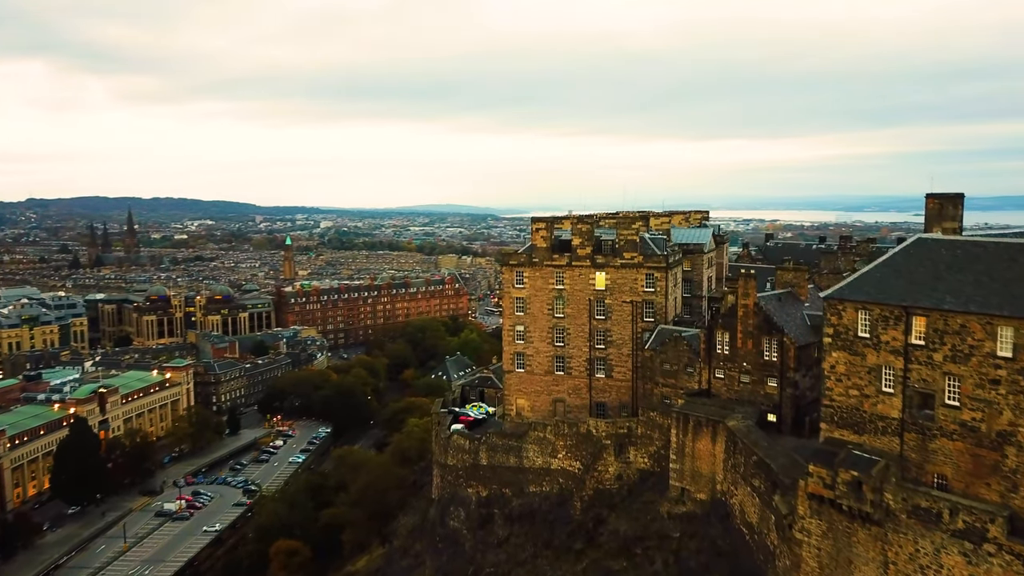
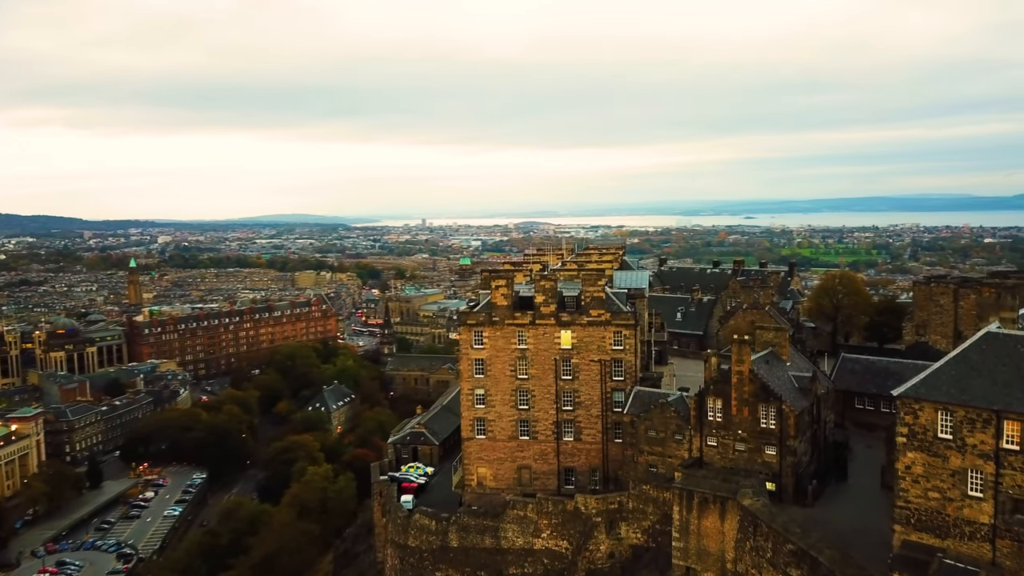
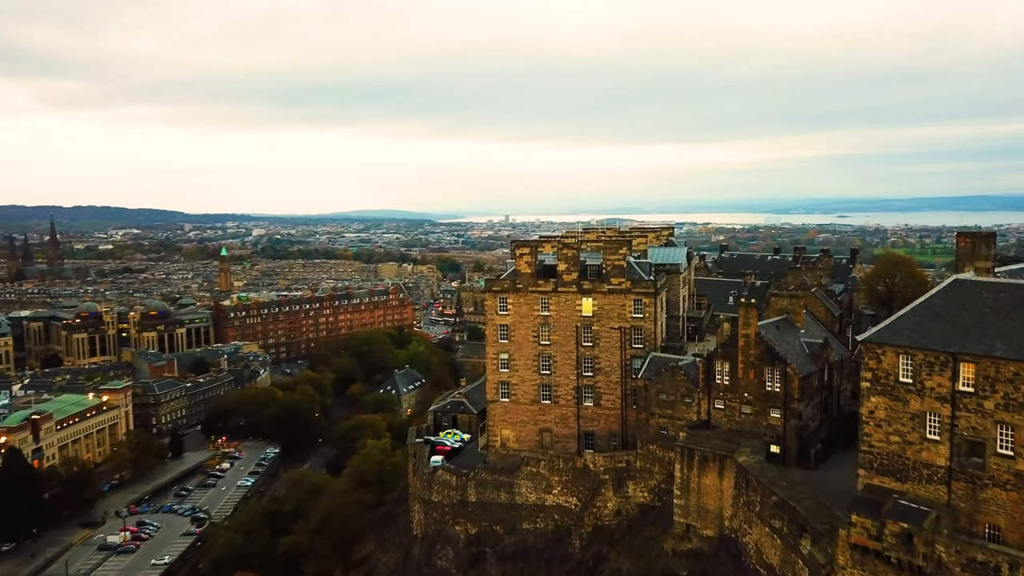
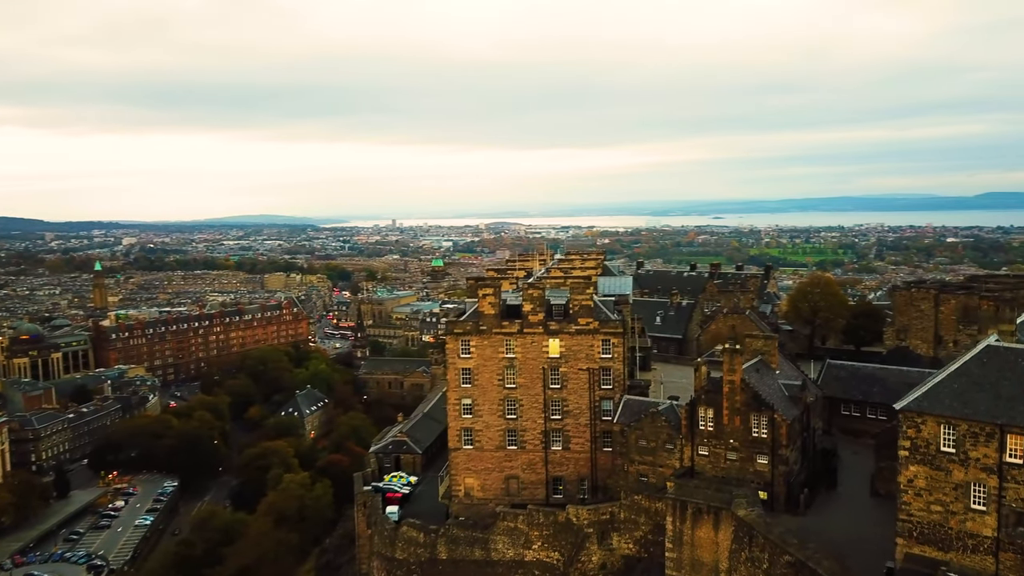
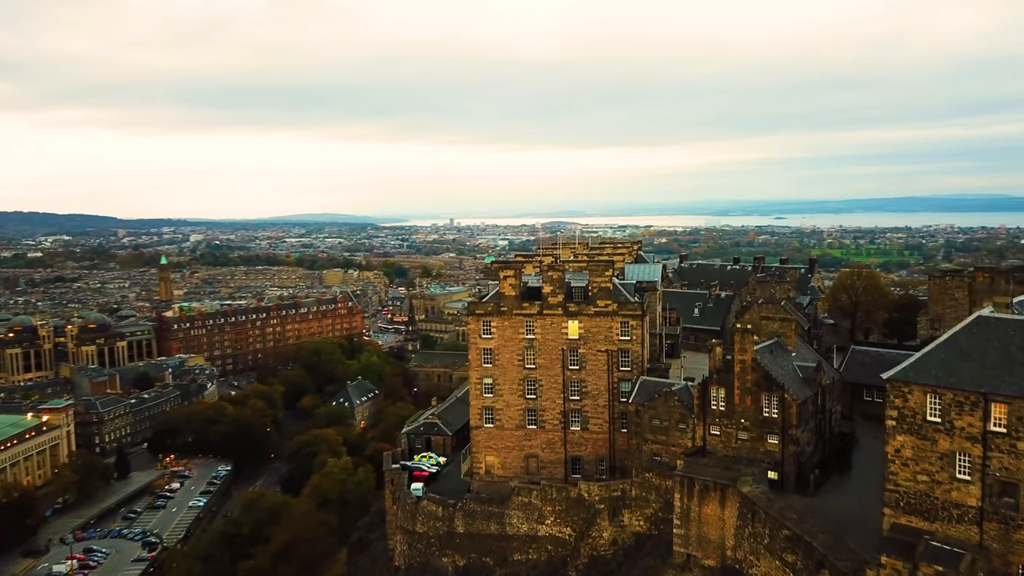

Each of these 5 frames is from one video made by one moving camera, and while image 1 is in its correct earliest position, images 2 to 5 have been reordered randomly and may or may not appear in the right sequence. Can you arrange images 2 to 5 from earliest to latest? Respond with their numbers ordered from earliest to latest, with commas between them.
3, 5, 2, 4
